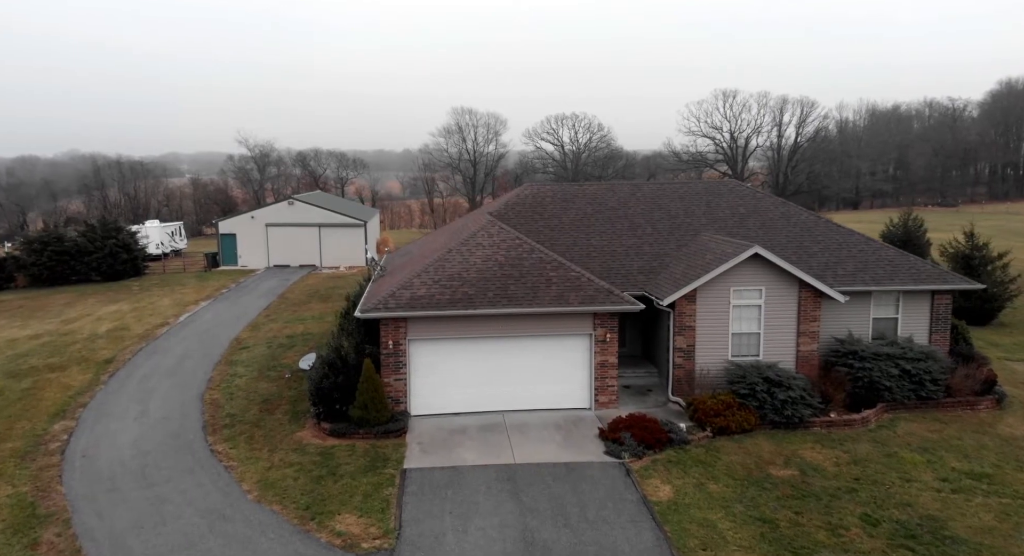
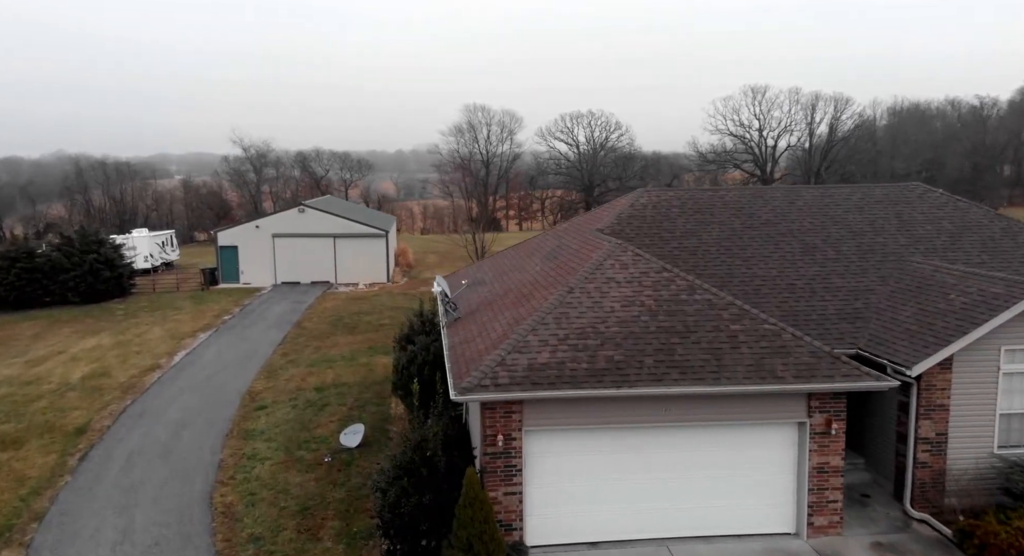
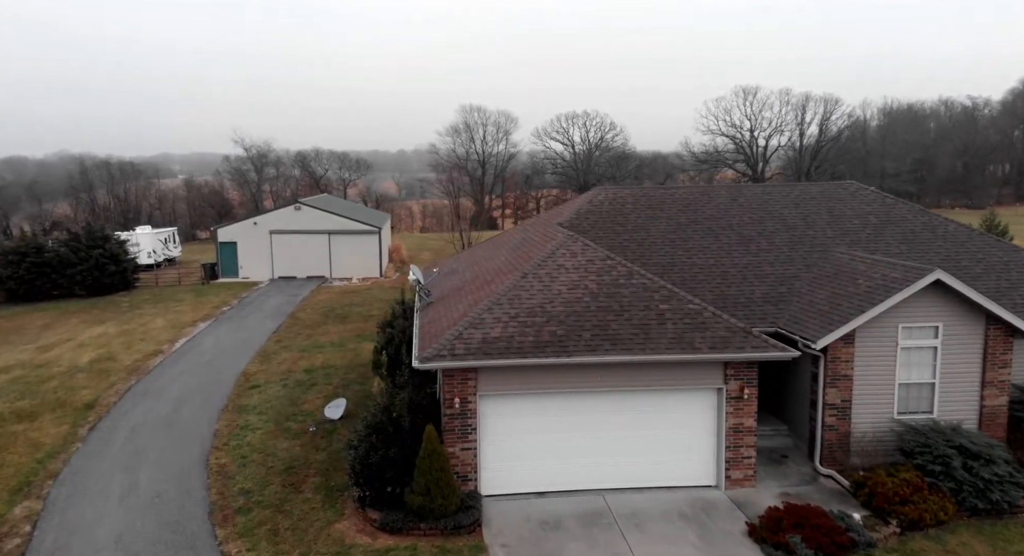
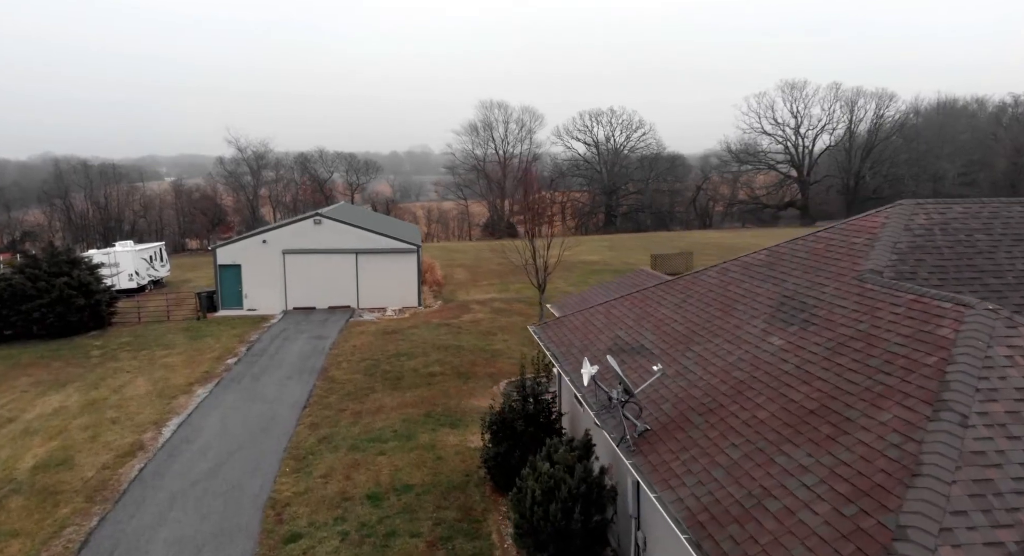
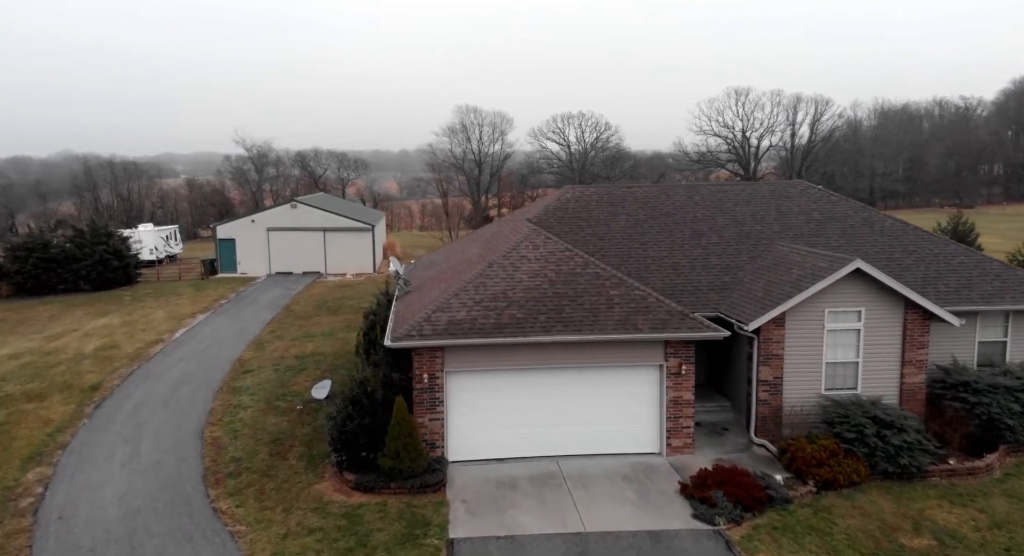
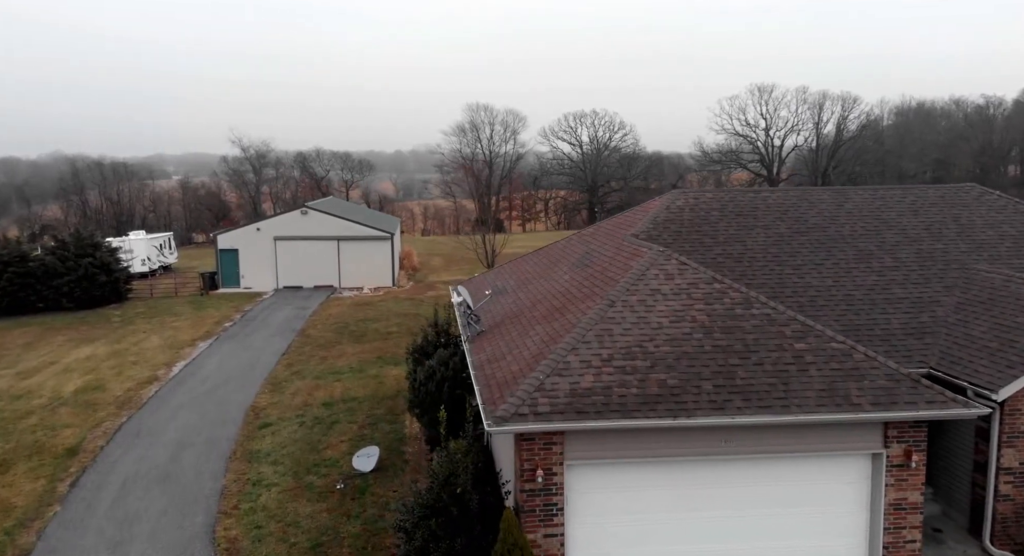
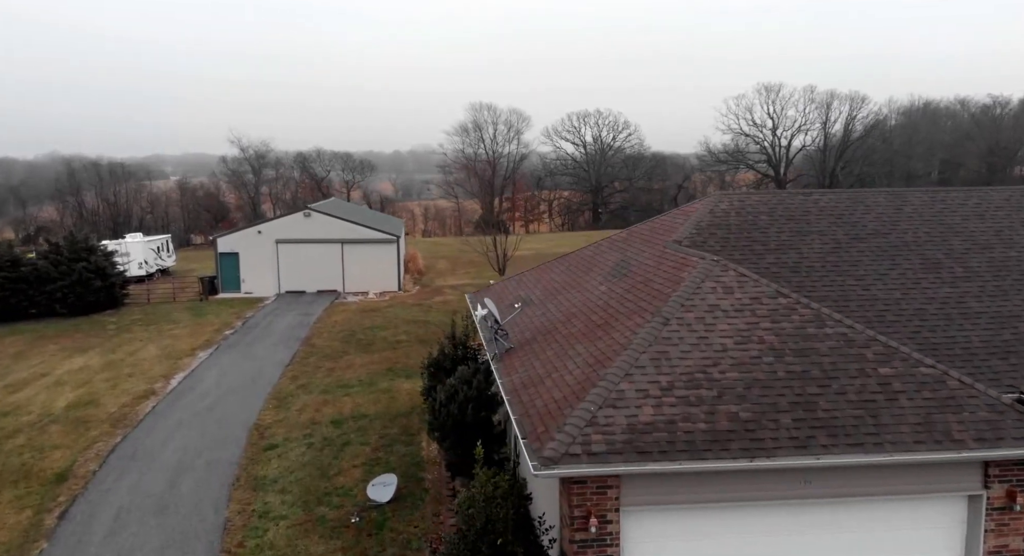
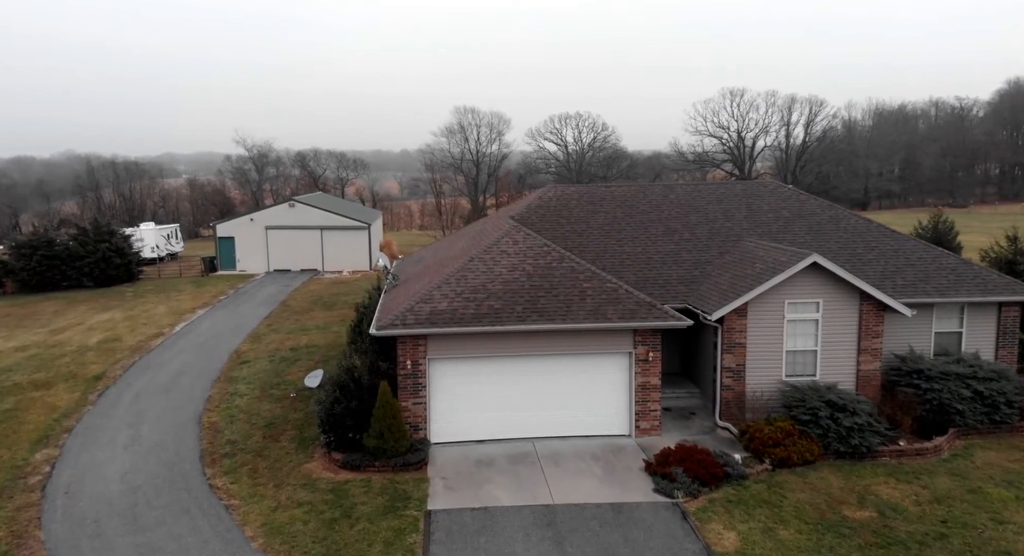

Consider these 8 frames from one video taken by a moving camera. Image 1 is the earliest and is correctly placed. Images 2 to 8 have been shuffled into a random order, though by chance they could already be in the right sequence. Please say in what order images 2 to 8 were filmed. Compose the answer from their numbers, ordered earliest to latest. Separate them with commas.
8, 5, 3, 2, 6, 7, 4
